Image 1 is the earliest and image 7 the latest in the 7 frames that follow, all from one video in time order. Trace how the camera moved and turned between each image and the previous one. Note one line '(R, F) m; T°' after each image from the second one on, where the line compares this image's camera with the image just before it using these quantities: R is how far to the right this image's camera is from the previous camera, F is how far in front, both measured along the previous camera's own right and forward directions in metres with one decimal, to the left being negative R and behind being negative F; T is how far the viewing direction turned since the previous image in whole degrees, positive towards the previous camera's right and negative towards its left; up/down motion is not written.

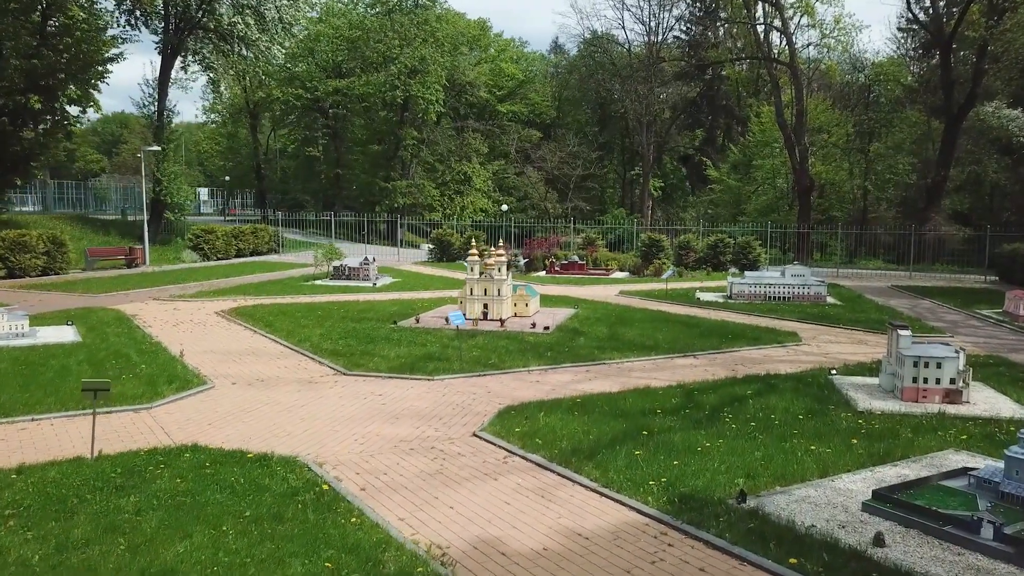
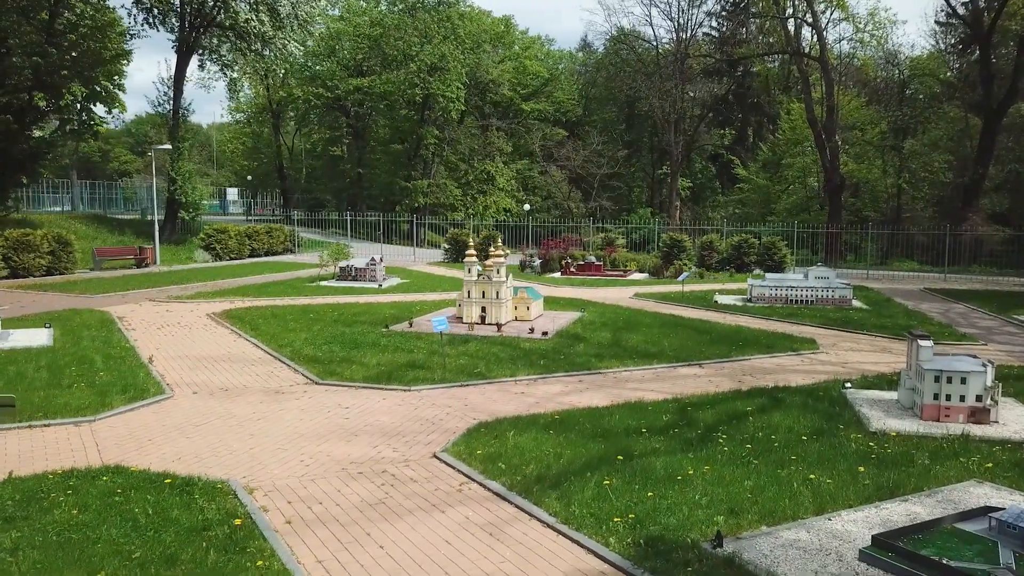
(+0.6, +0.9) m; -2°
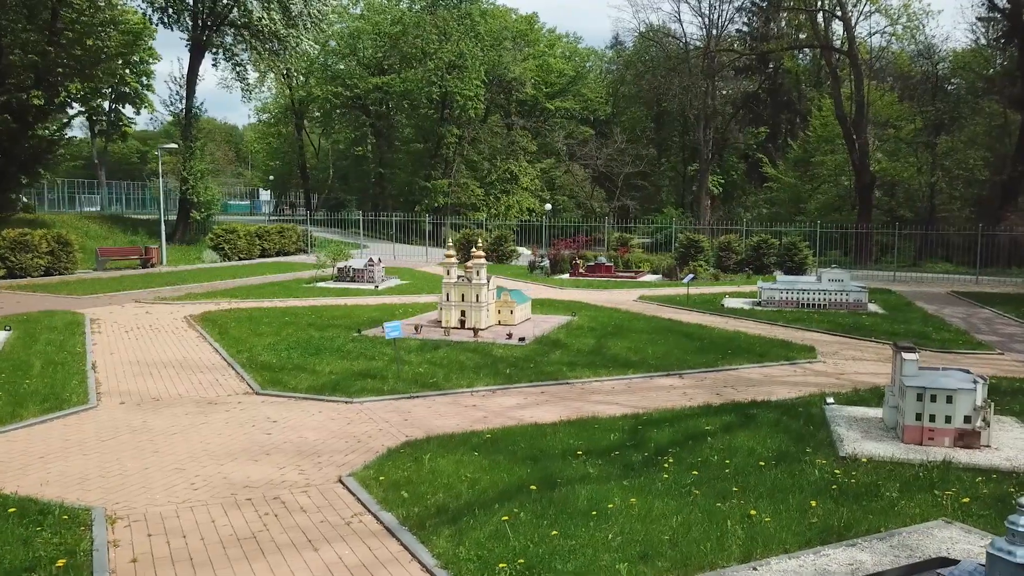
(+1.0, +0.8) m; -3°
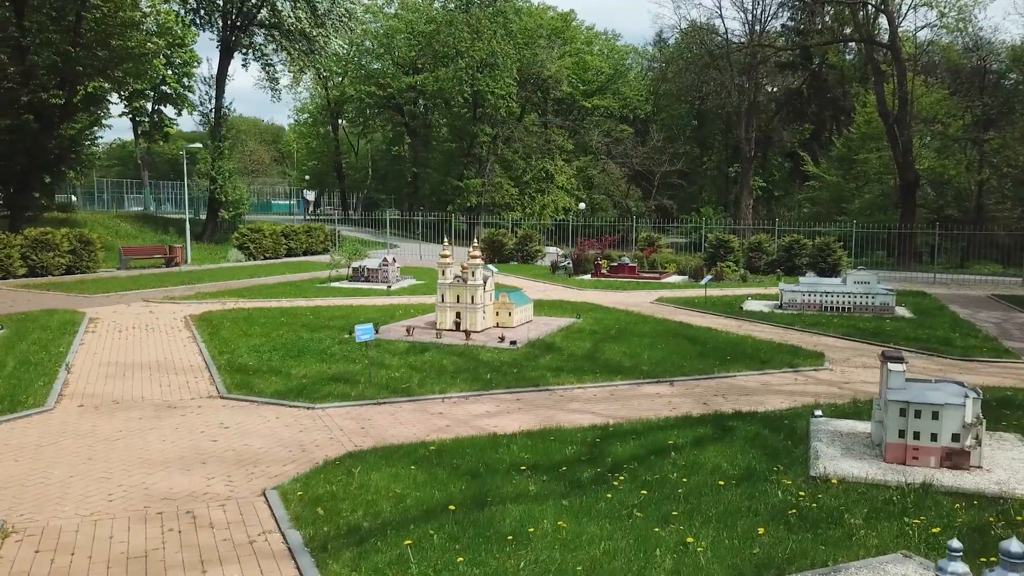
(+0.9, +0.5) m; -3°
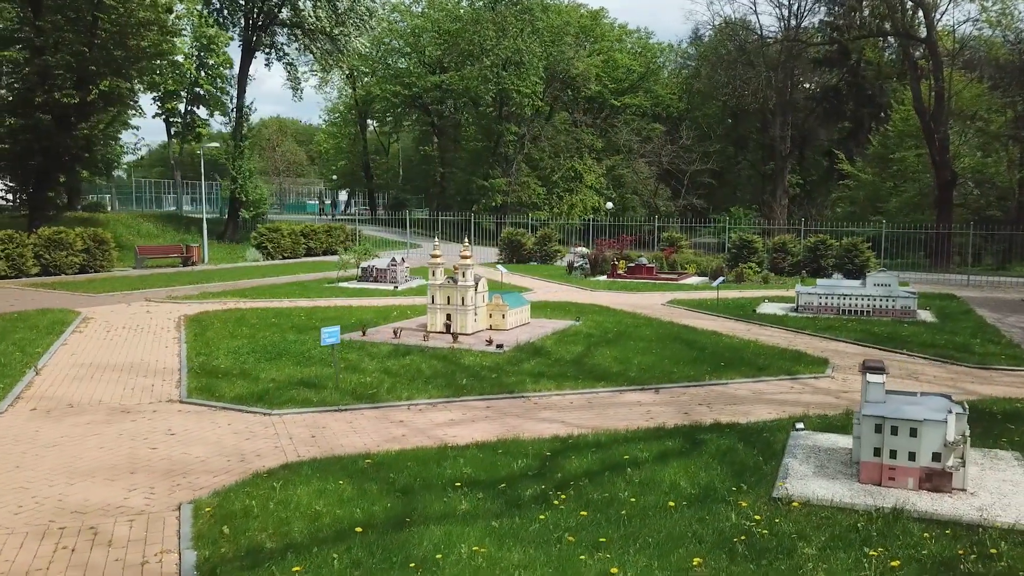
(+0.8, +0.5) m; -3°
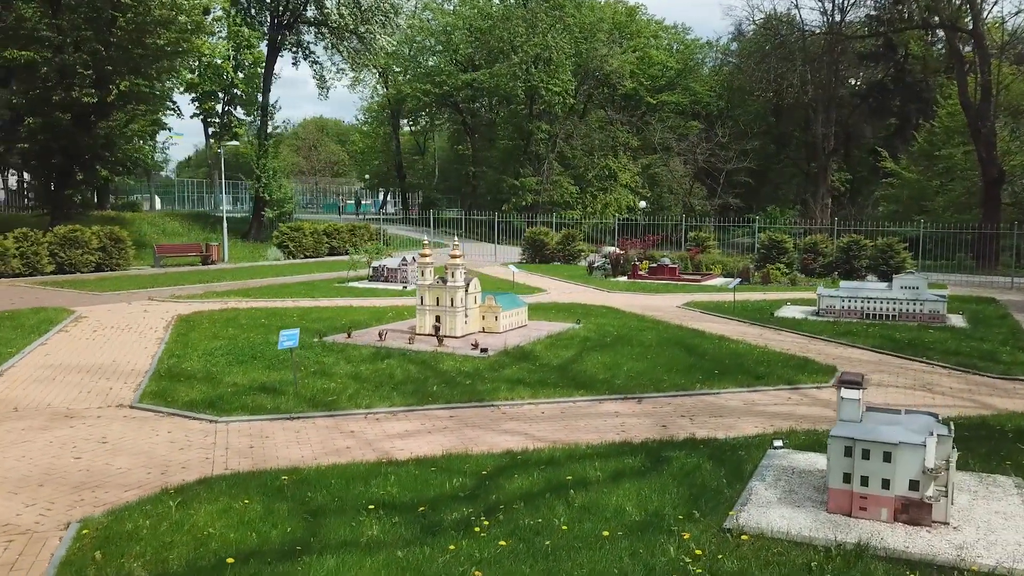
(+0.8, +0.6) m; -3°
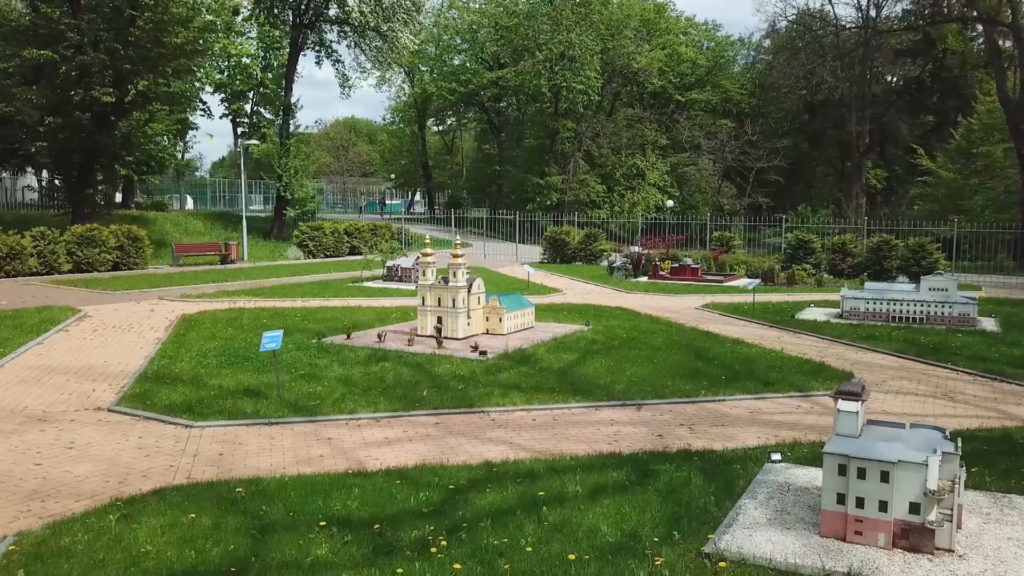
(+0.4, +0.4) m; -2°
